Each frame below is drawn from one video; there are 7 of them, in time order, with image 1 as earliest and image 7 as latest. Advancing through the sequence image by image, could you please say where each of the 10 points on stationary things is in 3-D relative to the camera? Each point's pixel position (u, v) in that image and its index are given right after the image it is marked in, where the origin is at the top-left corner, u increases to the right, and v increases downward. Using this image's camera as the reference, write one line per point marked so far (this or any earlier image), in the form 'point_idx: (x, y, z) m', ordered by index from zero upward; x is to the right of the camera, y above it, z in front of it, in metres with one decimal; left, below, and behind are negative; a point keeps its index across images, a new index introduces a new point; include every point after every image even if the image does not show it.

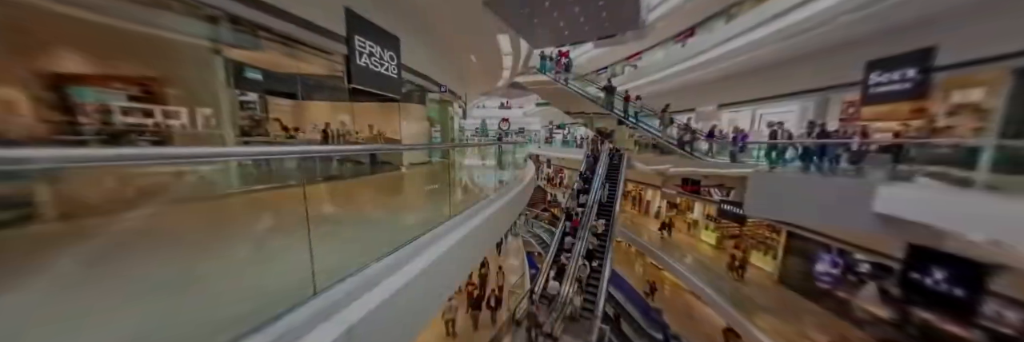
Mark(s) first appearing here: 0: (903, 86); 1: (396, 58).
0: (+10.0, +2.2, +5.3) m
1: (-2.5, +2.5, +4.4) m
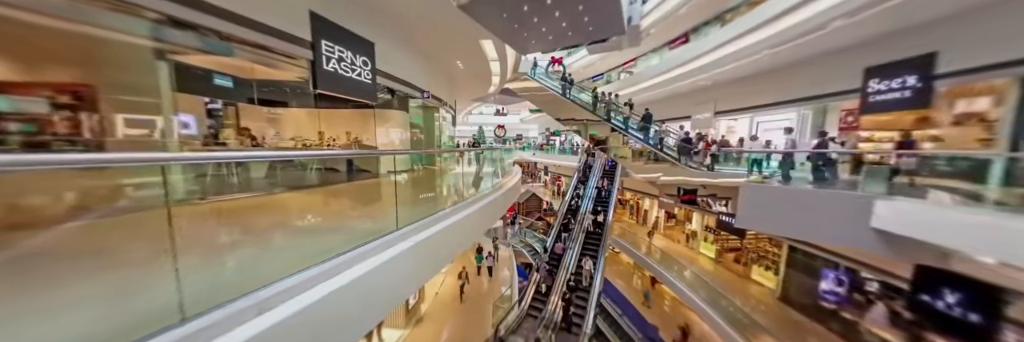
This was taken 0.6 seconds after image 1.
0: (+9.5, +1.9, +5.0) m
1: (-3.0, +2.3, +4.3) m
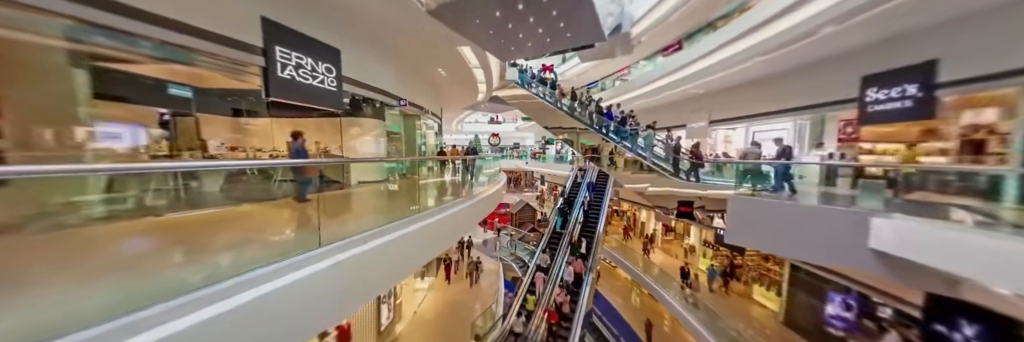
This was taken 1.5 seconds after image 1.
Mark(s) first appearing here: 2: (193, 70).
0: (+8.9, +1.5, +4.7) m
1: (-3.6, +2.1, +4.1) m
2: (-5.4, +1.7, +3.5) m
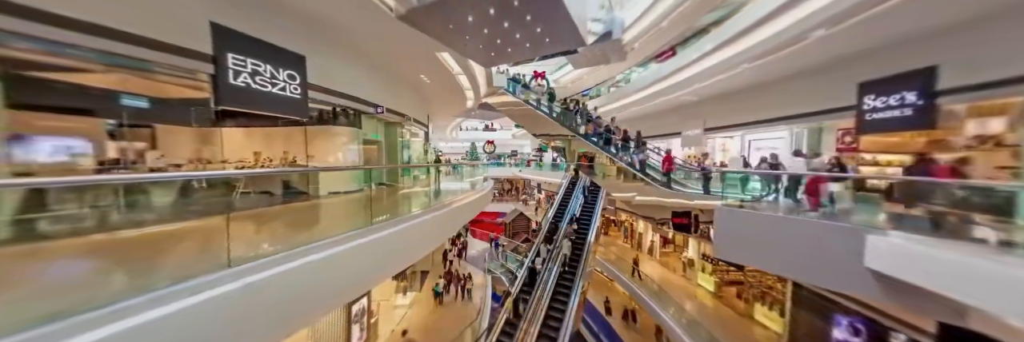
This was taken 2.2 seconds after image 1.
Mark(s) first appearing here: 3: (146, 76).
0: (+8.3, +1.2, +4.4) m
1: (-4.2, +1.8, +4.0) m
2: (-5.9, +1.5, +3.4) m
3: (-5.7, +1.5, +3.2) m
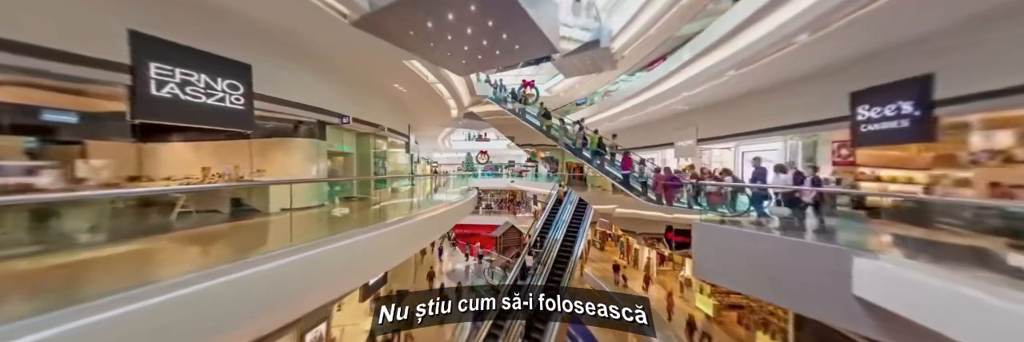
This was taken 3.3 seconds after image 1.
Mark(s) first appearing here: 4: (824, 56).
0: (+7.6, +0.9, +4.0) m
1: (-4.9, +1.5, +3.7) m
2: (-6.7, +1.2, +3.1) m
3: (-6.5, +1.2, +2.9) m
4: (+7.7, +2.8, +5.0) m
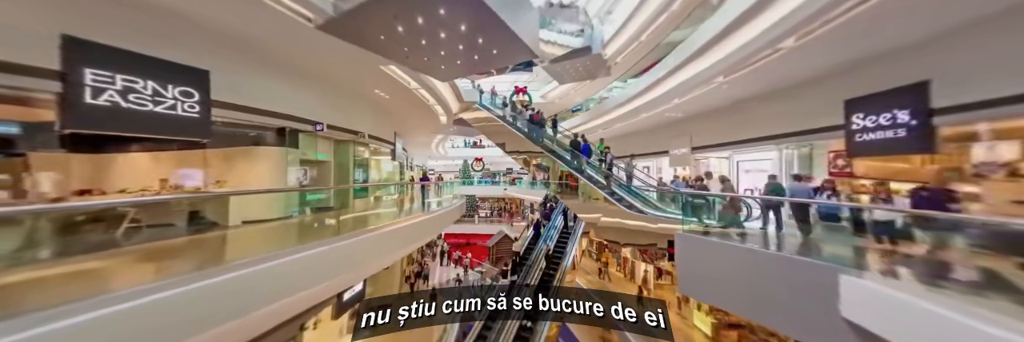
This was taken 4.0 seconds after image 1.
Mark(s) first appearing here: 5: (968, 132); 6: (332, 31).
0: (+7.1, +0.7, +3.7) m
1: (-5.5, +1.3, +3.6) m
2: (-7.2, +1.0, +3.0) m
3: (-7.0, +1.0, +2.7) m
4: (+7.2, +2.6, +4.8) m
5: (+8.1, +0.7, +3.6) m
6: (-3.4, +2.6, +3.8) m
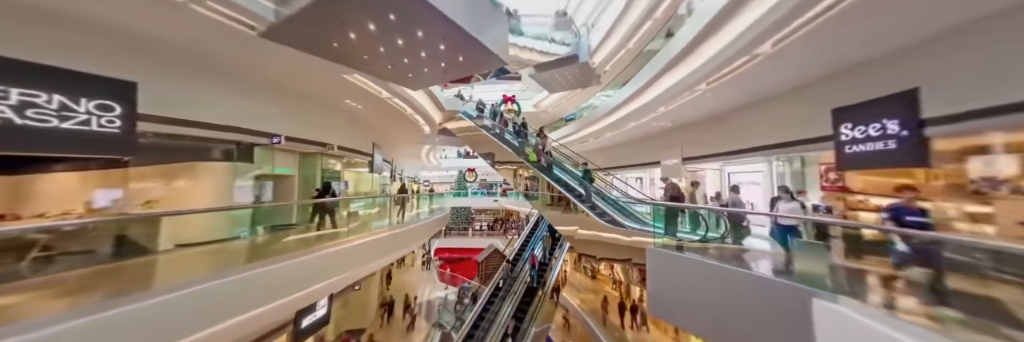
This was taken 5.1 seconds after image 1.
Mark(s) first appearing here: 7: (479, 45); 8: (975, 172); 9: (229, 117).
0: (+6.3, +0.4, +3.4) m
1: (-6.2, +1.0, +3.2) m
2: (-7.9, +0.7, +2.6) m
3: (-7.7, +0.7, +2.4) m
4: (+6.4, +2.3, +4.5) m
5: (+7.4, +0.4, +3.3) m
6: (-4.1, +2.2, +3.5) m
7: (-0.8, +2.4, +3.8) m
8: (+7.0, 0.0, +3.0) m
9: (-6.4, +1.3, +5.2) m
